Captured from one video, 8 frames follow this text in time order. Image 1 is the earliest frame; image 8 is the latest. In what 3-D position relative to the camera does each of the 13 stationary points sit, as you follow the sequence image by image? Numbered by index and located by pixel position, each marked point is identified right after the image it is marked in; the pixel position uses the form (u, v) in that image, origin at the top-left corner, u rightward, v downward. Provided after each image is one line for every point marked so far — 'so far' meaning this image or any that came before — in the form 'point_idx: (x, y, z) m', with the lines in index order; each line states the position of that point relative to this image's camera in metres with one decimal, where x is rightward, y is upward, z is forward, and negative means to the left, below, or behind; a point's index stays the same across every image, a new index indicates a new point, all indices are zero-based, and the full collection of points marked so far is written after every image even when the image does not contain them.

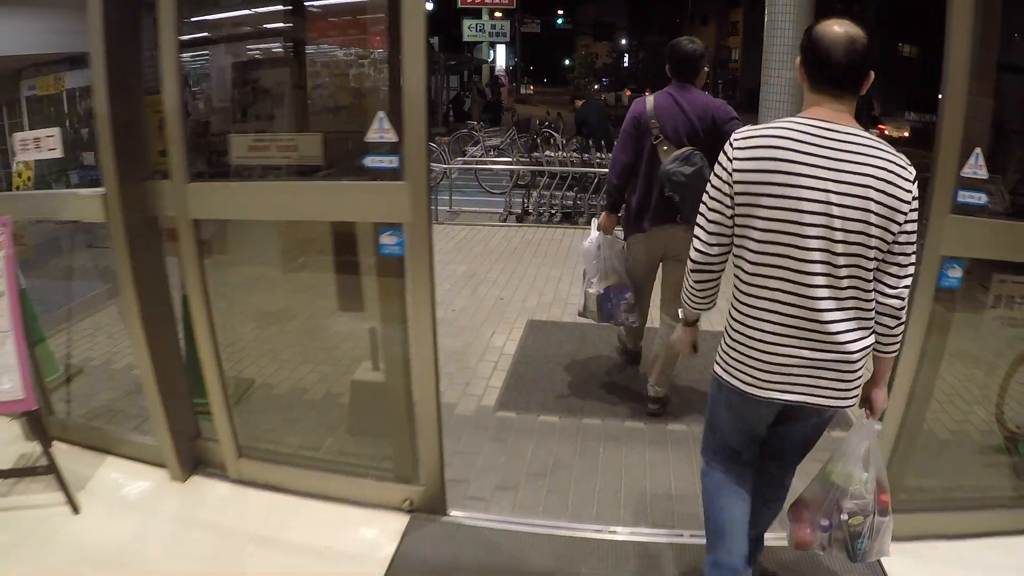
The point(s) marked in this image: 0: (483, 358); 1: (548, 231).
0: (-0.2, -0.5, +5.6) m
1: (+0.5, +0.7, +10.0) m
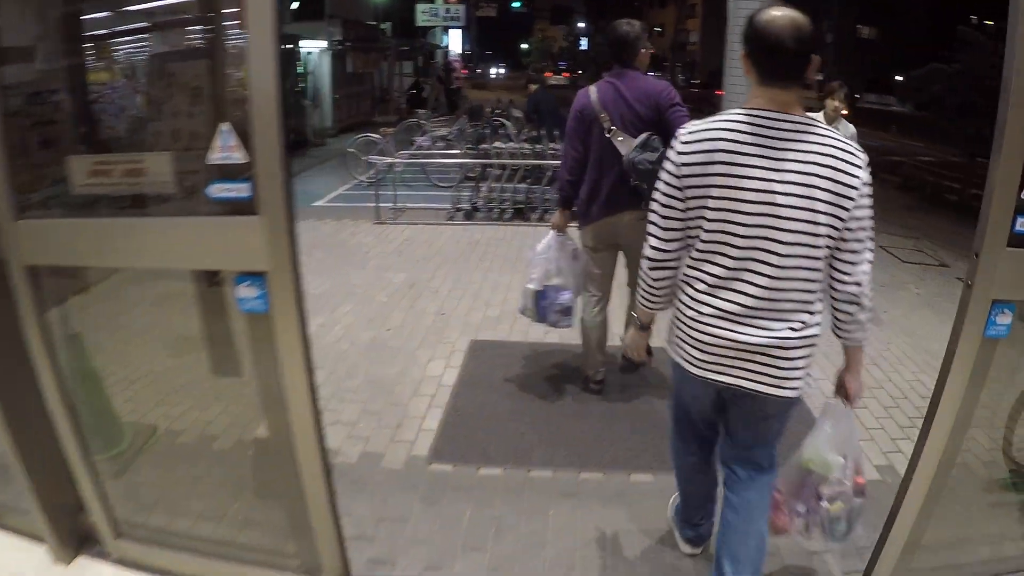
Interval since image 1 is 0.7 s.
0: (-0.6, -0.6, +4.9) m
1: (-0.2, +0.7, +9.3) m
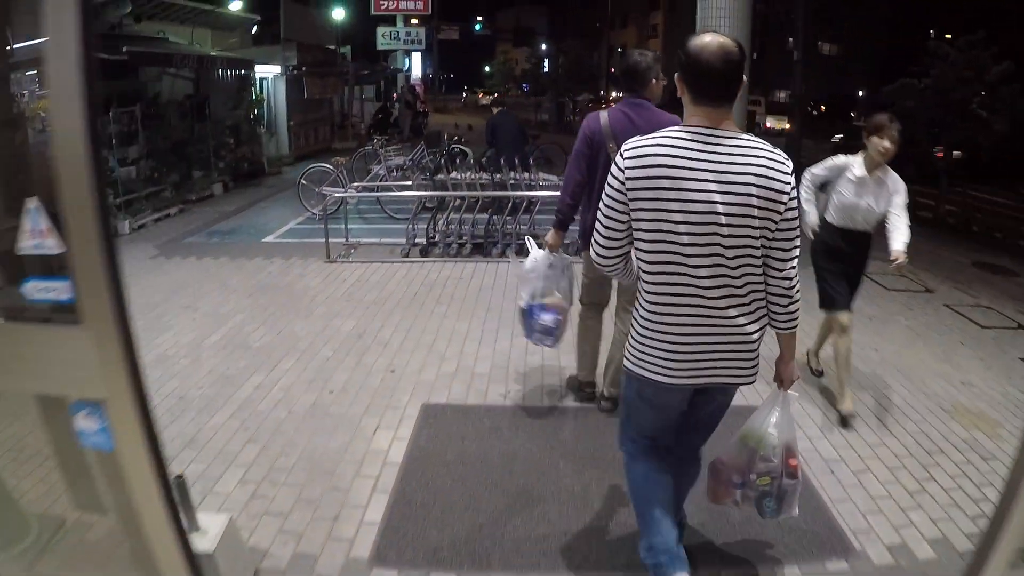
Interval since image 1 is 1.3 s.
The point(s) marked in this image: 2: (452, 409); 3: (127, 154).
0: (-0.8, -0.9, +4.2) m
1: (-0.6, +0.2, +8.7) m
2: (-0.4, -0.7, +4.7) m
3: (-6.4, +2.2, +13.2) m
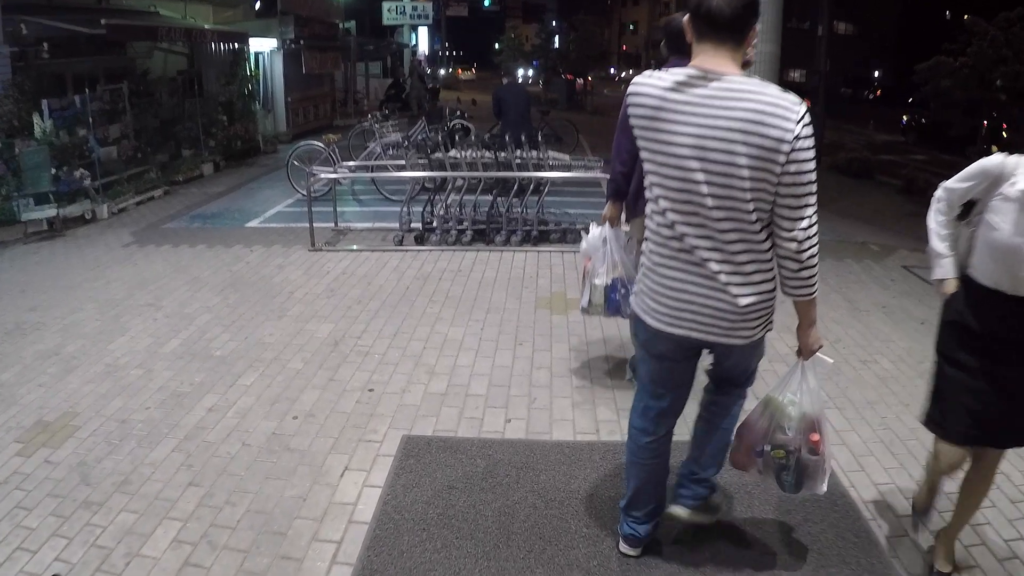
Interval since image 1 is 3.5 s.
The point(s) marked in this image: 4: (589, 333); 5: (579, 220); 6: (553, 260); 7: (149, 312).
0: (-0.8, -1.0, +3.4) m
1: (-0.5, +0.3, +7.8) m
2: (-0.4, -0.8, +3.8) m
3: (-6.3, +2.4, +12.4) m
4: (+0.5, -0.3, +5.4) m
5: (+0.8, +0.7, +8.7) m
6: (+0.4, +0.3, +7.6) m
7: (-3.0, -0.2, +6.5) m
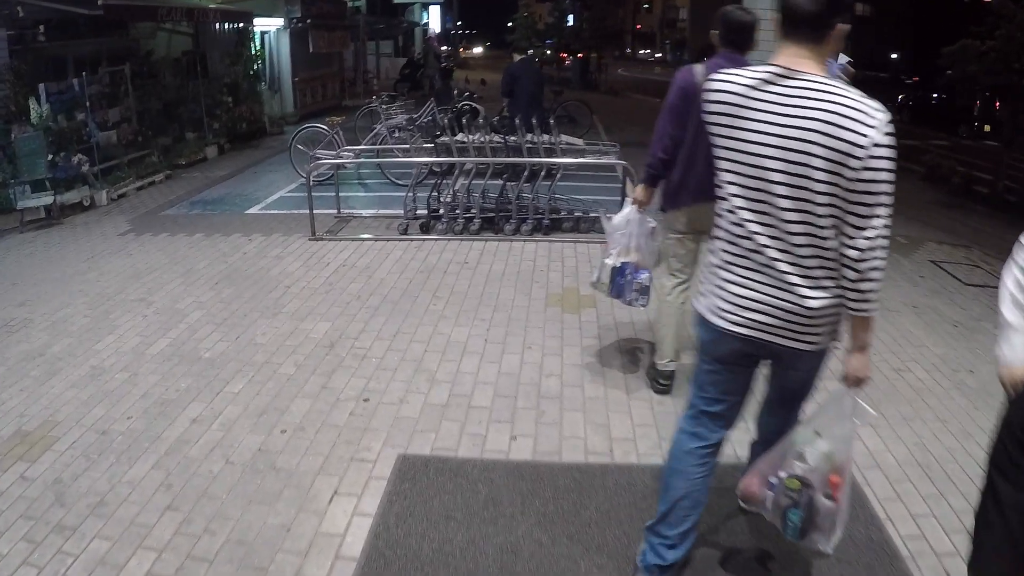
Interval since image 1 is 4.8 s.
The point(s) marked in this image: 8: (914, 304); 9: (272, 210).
0: (-0.8, -1.0, +3.1) m
1: (-0.5, +0.4, +7.4) m
2: (-0.3, -0.8, +3.5) m
3: (-6.2, +2.6, +12.0) m
4: (+0.6, -0.3, +5.0) m
5: (+0.9, +0.8, +8.3) m
6: (+0.5, +0.3, +7.2) m
7: (-2.9, -0.2, +6.2) m
8: (+3.2, -0.1, +6.4) m
9: (-3.0, +1.0, +9.8) m
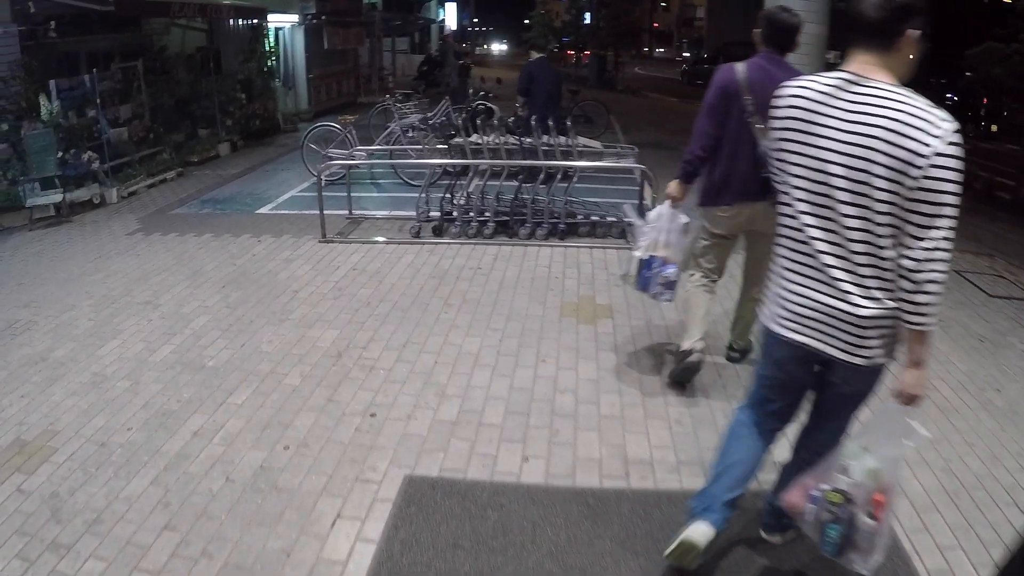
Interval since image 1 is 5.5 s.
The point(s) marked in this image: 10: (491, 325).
0: (-0.7, -1.1, +2.9) m
1: (-0.3, +0.3, +7.3) m
2: (-0.3, -0.9, +3.4) m
3: (-6.0, +2.6, +12.0) m
4: (+0.7, -0.4, +4.9) m
5: (+1.0, +0.8, +8.1) m
6: (+0.6, +0.3, +7.0) m
7: (-2.8, -0.2, +6.1) m
8: (+3.3, -0.2, +6.2) m
9: (-2.8, +1.0, +9.6) m
10: (-0.1, -0.2, +5.2) m
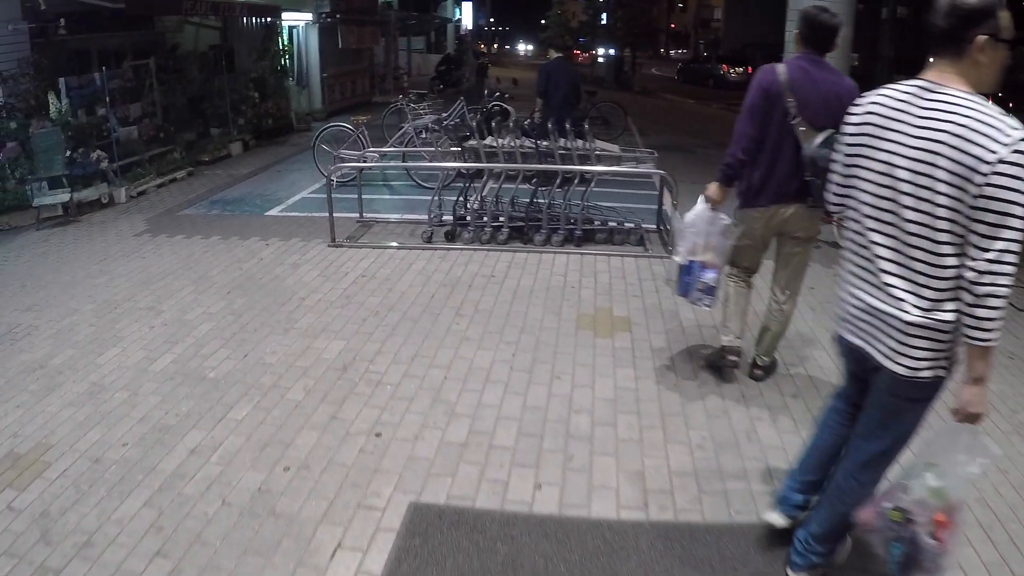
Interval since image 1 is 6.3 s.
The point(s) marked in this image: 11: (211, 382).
0: (-0.7, -1.2, +2.7) m
1: (-0.2, +0.3, +7.1) m
2: (-0.2, -0.9, +3.2) m
3: (-5.7, +2.6, +11.8) m
4: (+0.7, -0.4, +4.7) m
5: (+1.1, +0.7, +7.9) m
6: (+0.7, +0.2, +6.8) m
7: (-2.7, -0.2, +5.9) m
8: (+3.4, -0.3, +5.9) m
9: (-2.6, +0.9, +9.5) m
10: (-0.1, -0.3, +5.0) m
11: (-1.8, -0.6, +4.6) m
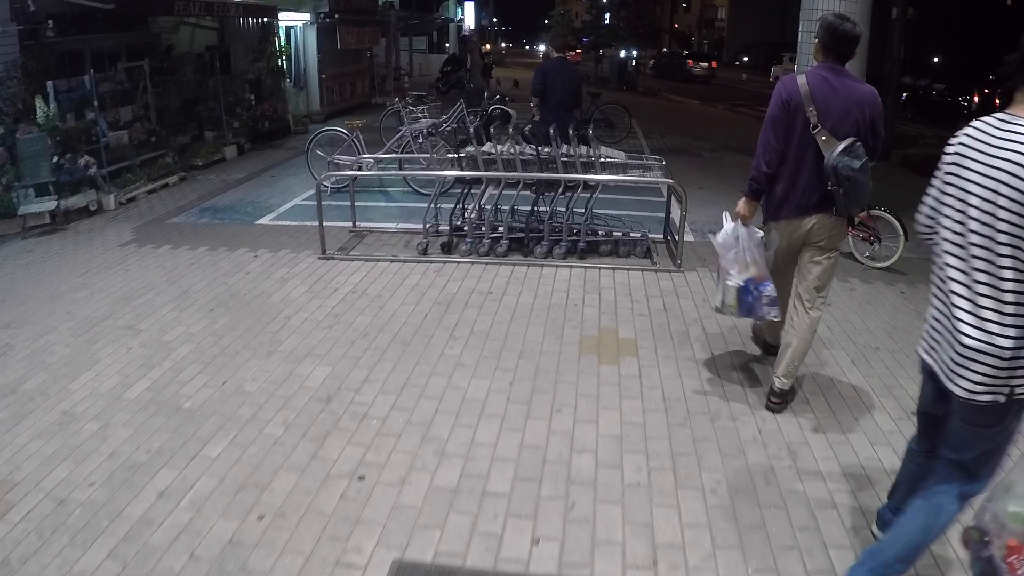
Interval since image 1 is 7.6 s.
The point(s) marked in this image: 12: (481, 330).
0: (-0.7, -1.3, +2.4) m
1: (-0.2, +0.1, +6.8) m
2: (-0.3, -1.1, +2.9) m
3: (-5.7, +2.5, +11.5) m
4: (+0.7, -0.6, +4.4) m
5: (+1.1, +0.6, +7.6) m
6: (+0.7, +0.1, +6.5) m
7: (-2.8, -0.4, +5.6) m
8: (+3.4, -0.4, +5.6) m
9: (-2.6, +0.8, +9.2) m
10: (-0.1, -0.4, +4.7) m
11: (-1.8, -0.7, +4.3) m
12: (-0.2, -0.3, +5.3) m
